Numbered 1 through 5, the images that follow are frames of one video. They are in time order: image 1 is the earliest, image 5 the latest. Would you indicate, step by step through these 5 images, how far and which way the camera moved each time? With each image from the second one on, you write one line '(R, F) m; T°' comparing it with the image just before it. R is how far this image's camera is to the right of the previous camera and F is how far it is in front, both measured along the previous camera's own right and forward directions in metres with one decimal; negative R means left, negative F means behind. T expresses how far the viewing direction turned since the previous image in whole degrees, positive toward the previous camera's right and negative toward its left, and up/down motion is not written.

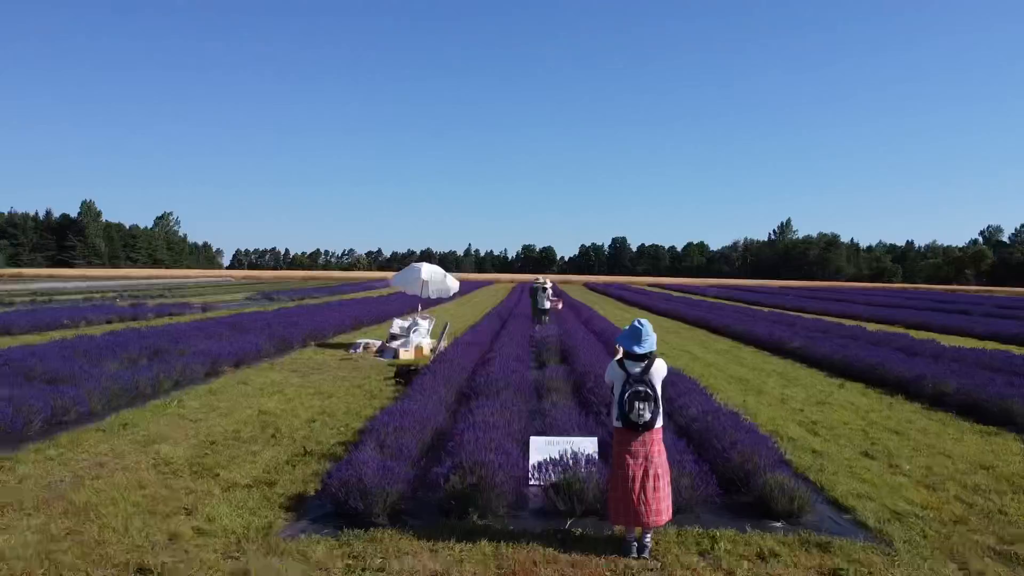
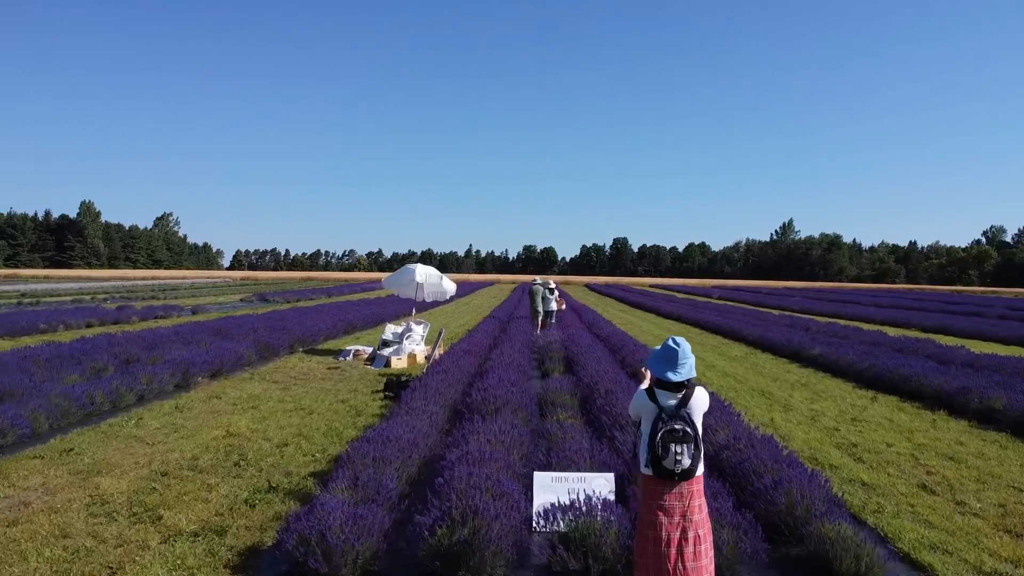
(0.0, +0.8) m; 0°
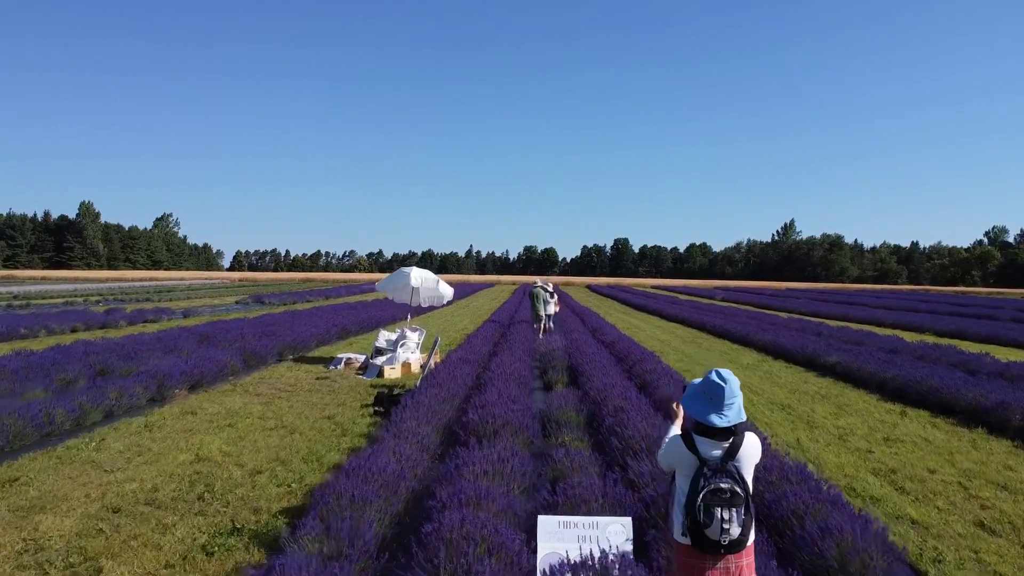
(0.0, +0.6) m; 0°
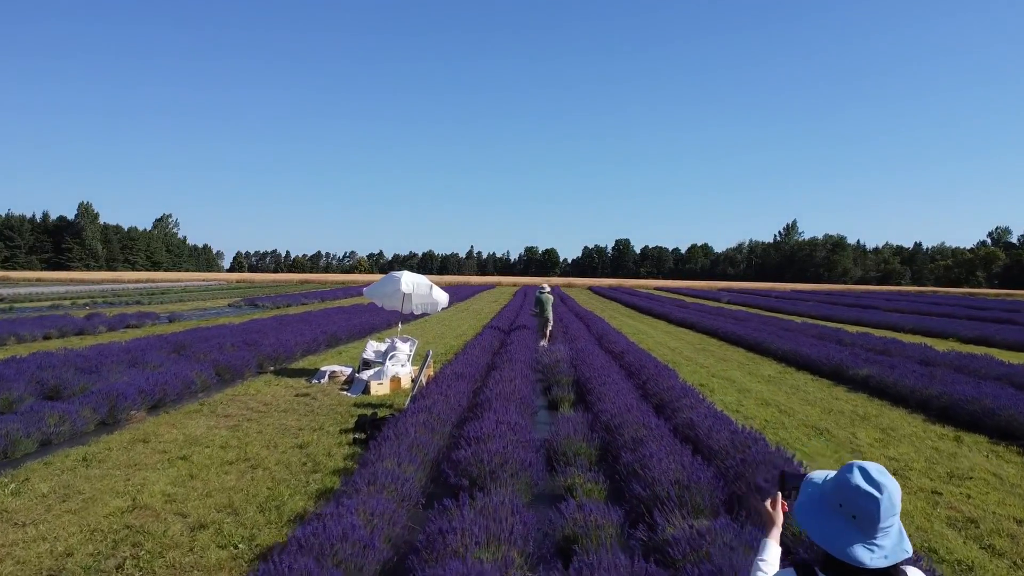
(0.0, +0.9) m; 0°
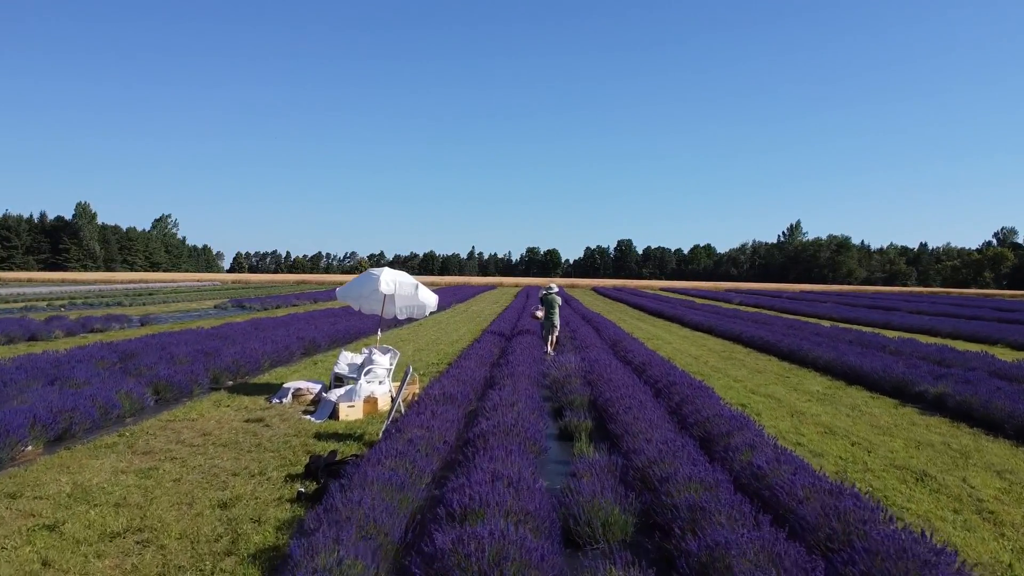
(0.0, +1.6) m; 0°
